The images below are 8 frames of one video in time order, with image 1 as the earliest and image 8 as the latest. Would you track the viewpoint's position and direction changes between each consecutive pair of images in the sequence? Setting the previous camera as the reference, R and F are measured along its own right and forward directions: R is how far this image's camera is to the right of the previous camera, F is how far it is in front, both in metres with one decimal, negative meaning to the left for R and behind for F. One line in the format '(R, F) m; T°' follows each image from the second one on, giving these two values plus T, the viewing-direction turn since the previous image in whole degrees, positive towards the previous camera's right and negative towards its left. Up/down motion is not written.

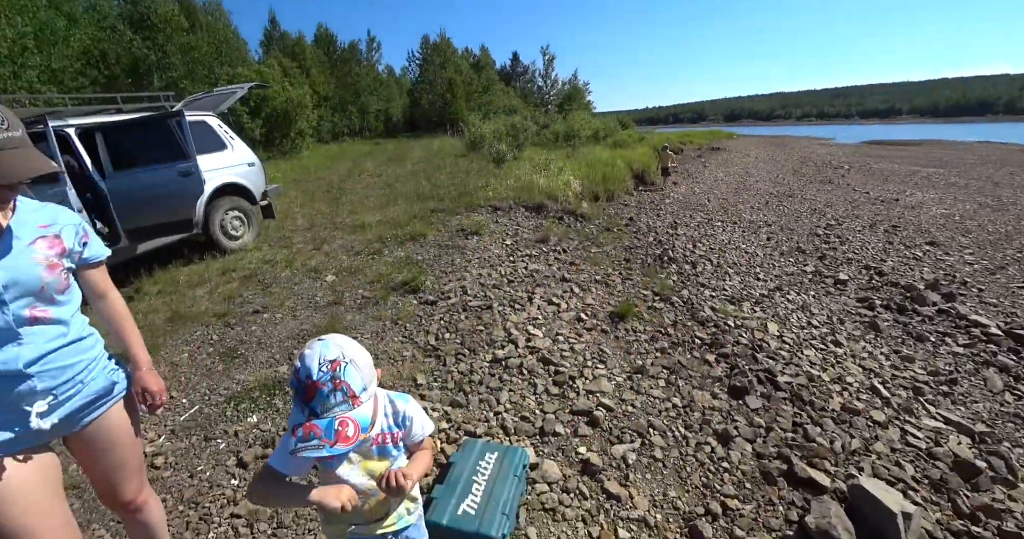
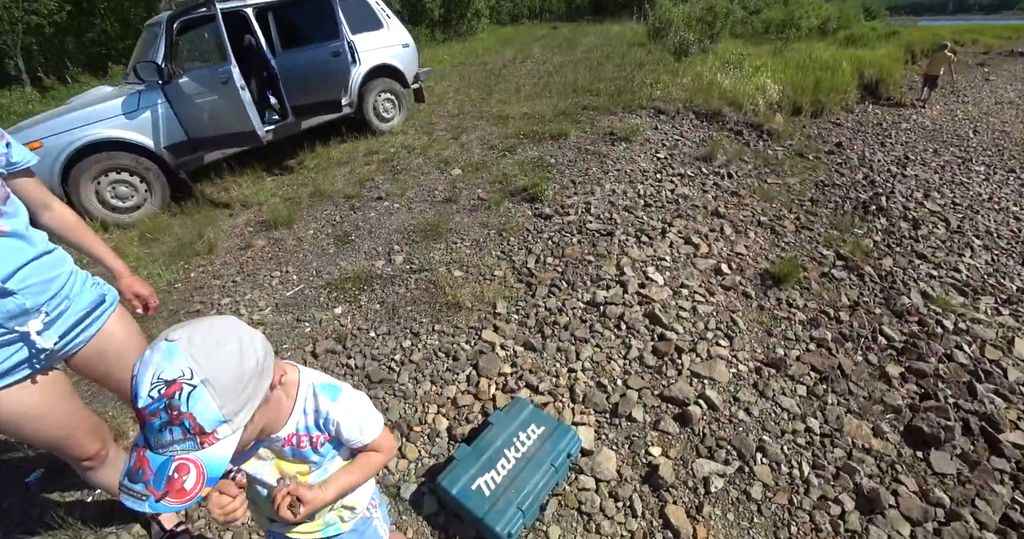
(+1.0, +1.6) m; -21°
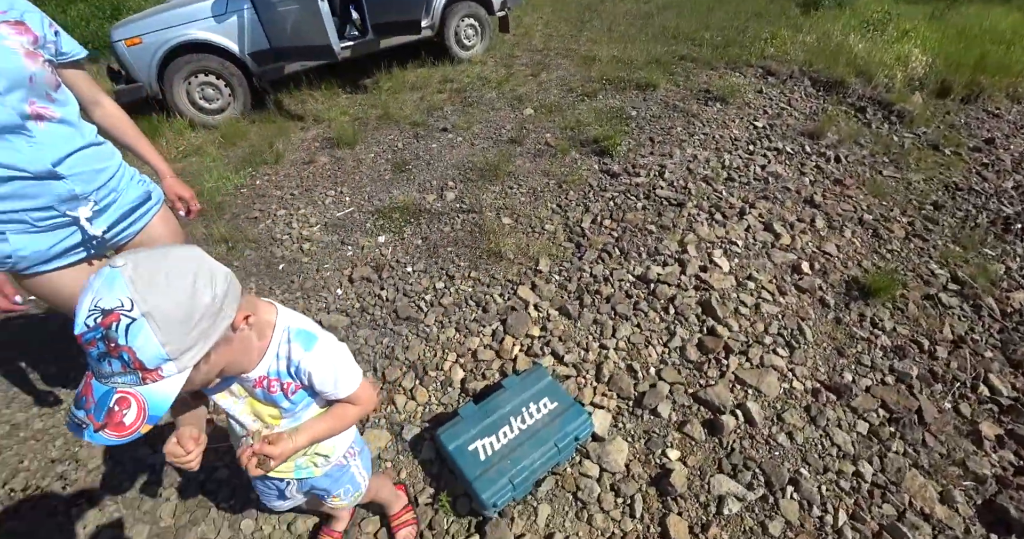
(+0.3, +0.4) m; -8°
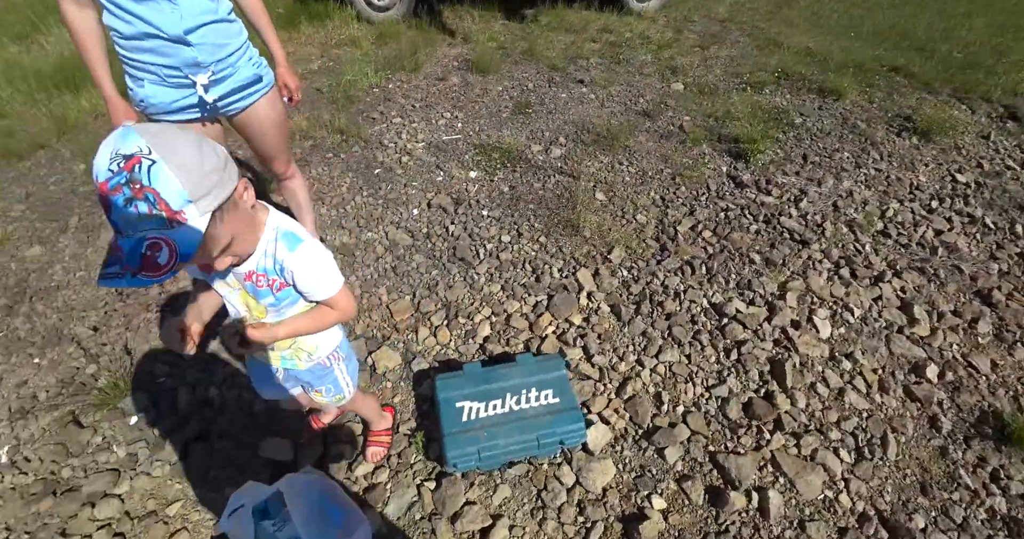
(+0.9, +0.4) m; -17°
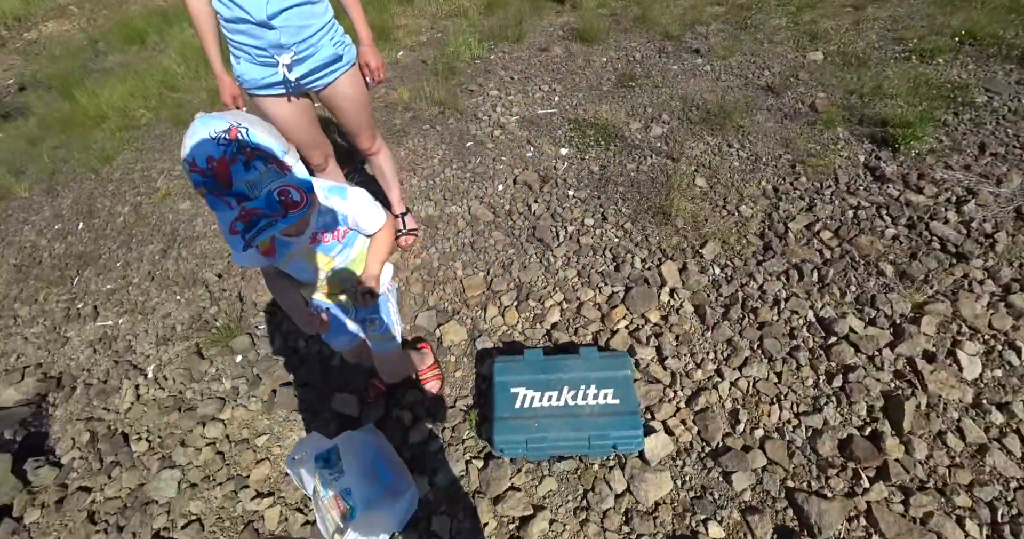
(+0.5, +0.3) m; -15°
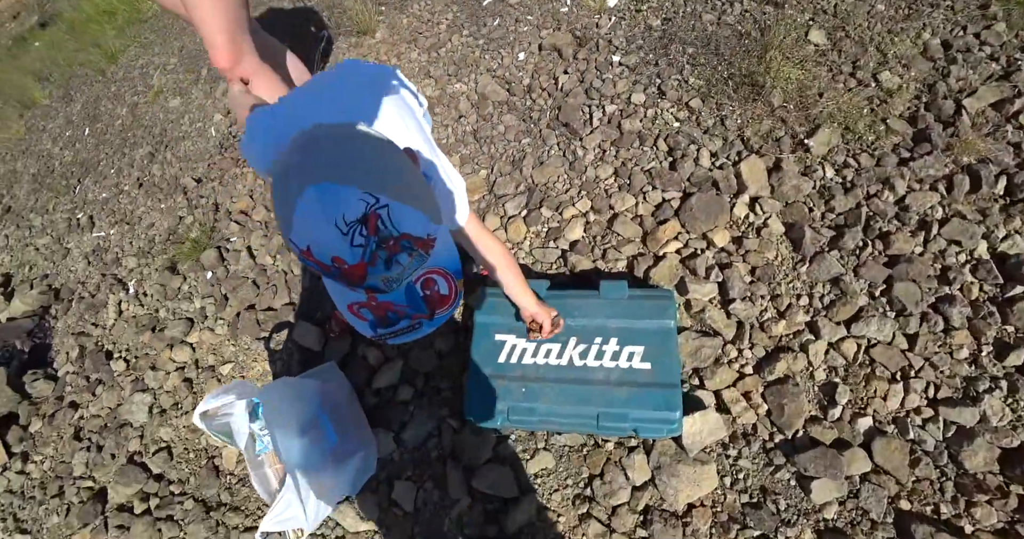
(+0.5, +1.1) m; -11°
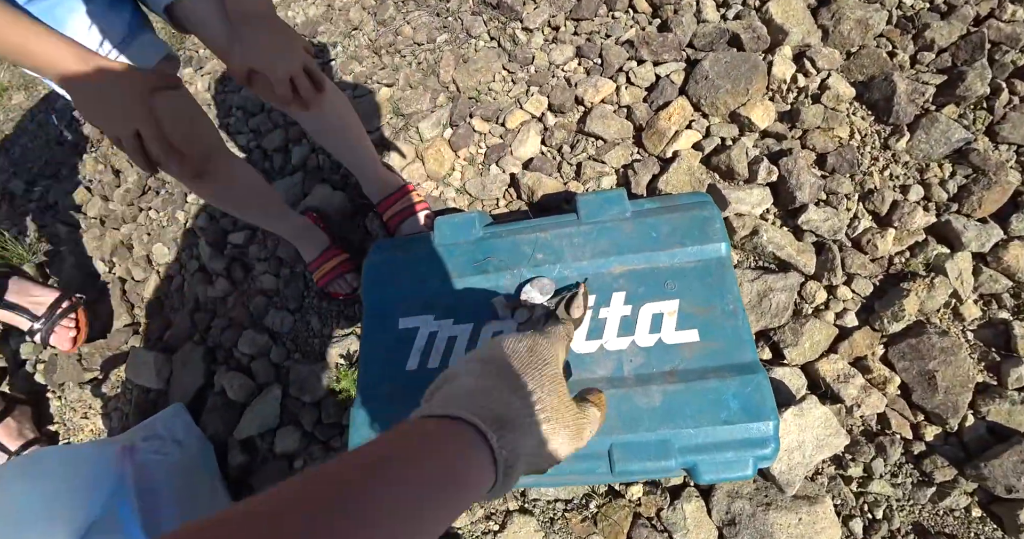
(+0.2, +1.1) m; +1°
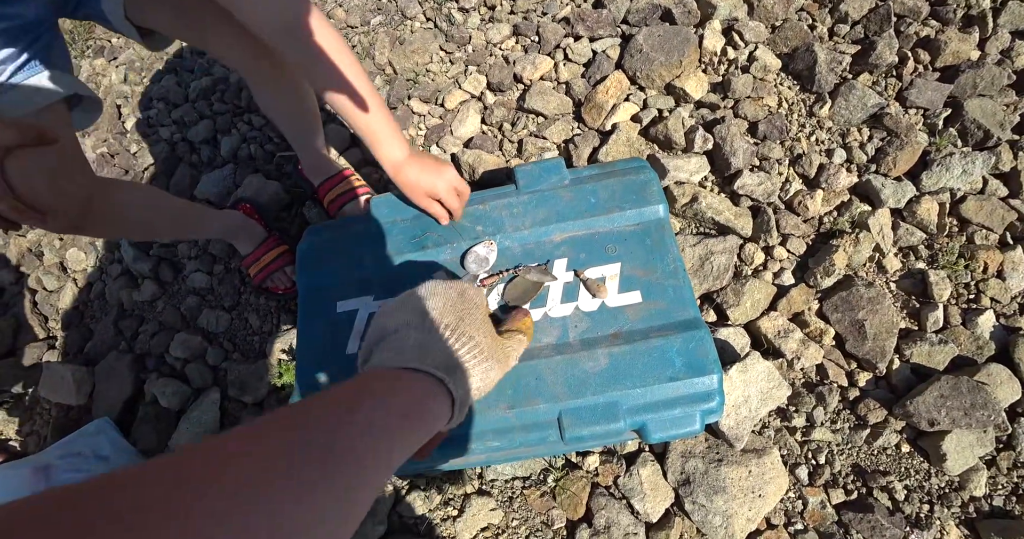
(0.0, 0.0) m; +6°
